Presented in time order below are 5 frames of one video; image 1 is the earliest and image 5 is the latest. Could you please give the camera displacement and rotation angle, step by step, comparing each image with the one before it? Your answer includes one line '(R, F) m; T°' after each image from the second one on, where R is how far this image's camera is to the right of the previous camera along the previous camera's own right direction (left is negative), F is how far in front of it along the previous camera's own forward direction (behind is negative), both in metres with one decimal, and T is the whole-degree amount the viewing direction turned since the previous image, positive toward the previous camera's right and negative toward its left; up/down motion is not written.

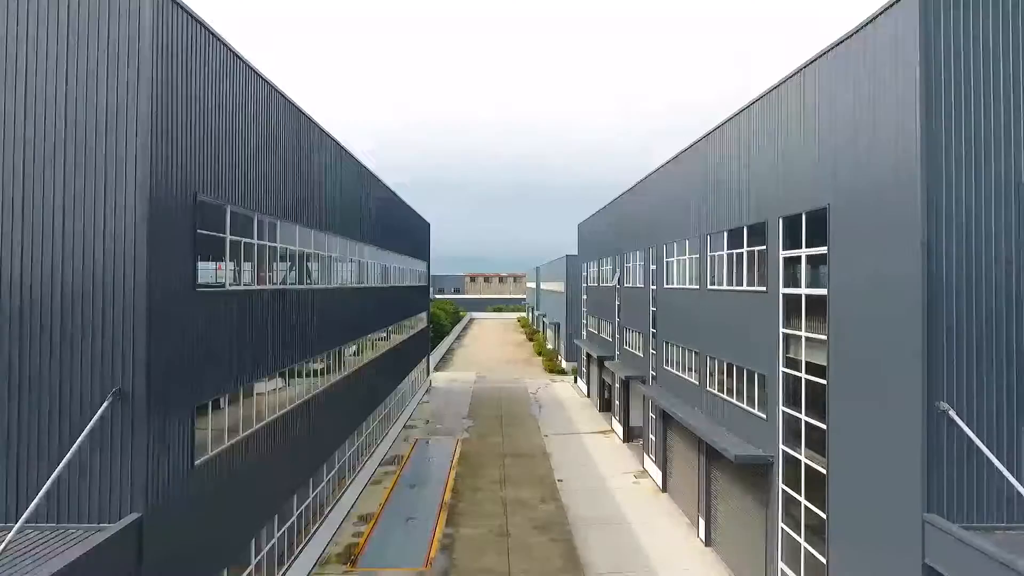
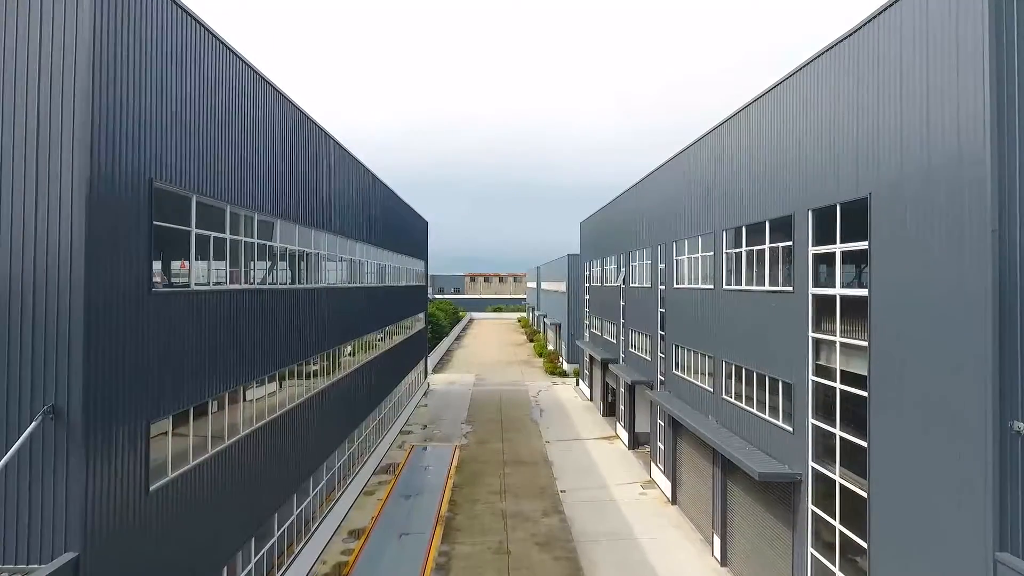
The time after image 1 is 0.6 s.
(0.0, +0.9) m; 0°
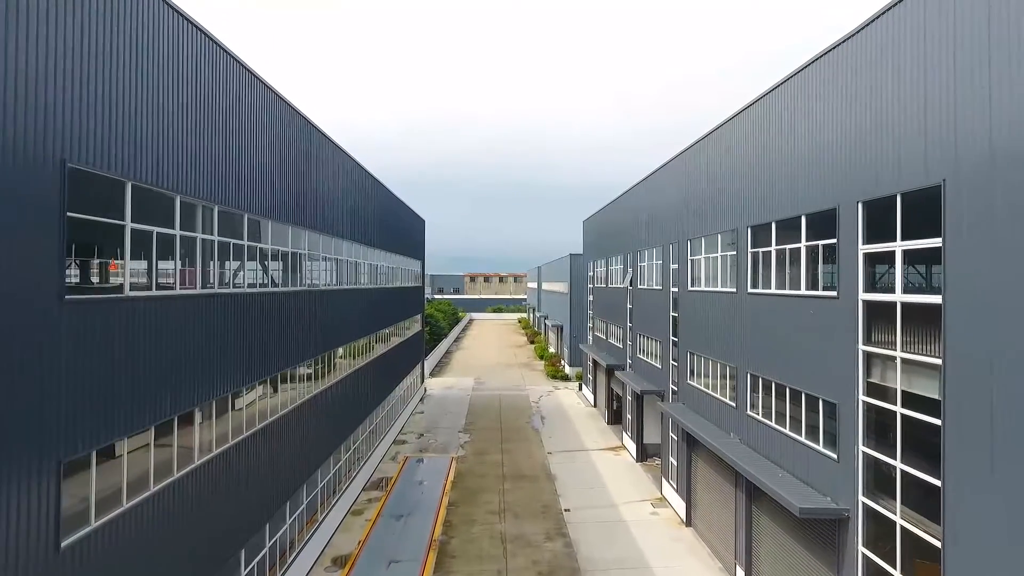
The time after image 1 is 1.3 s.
(0.0, +1.2) m; 0°
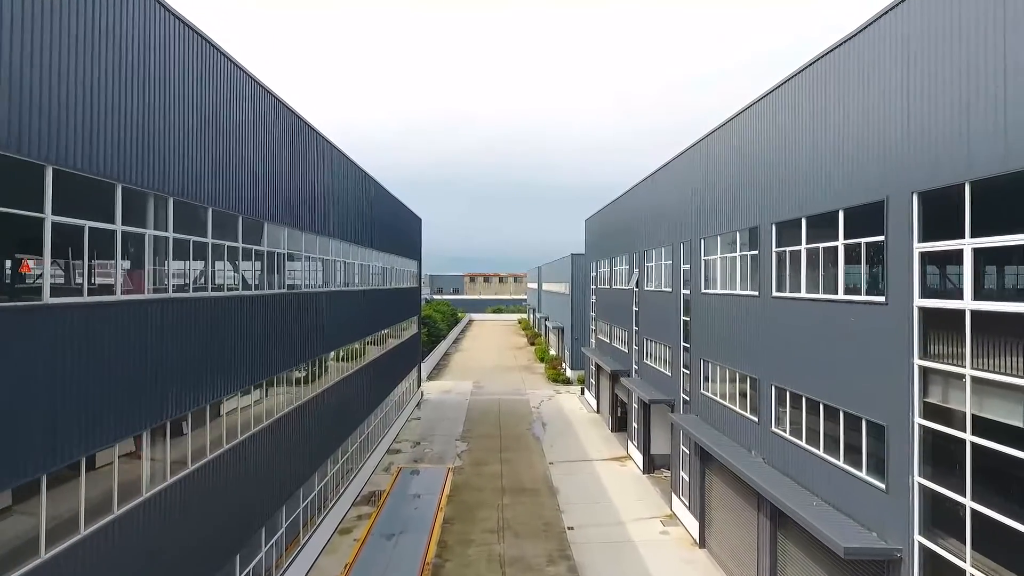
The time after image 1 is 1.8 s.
(0.0, +1.0) m; 0°
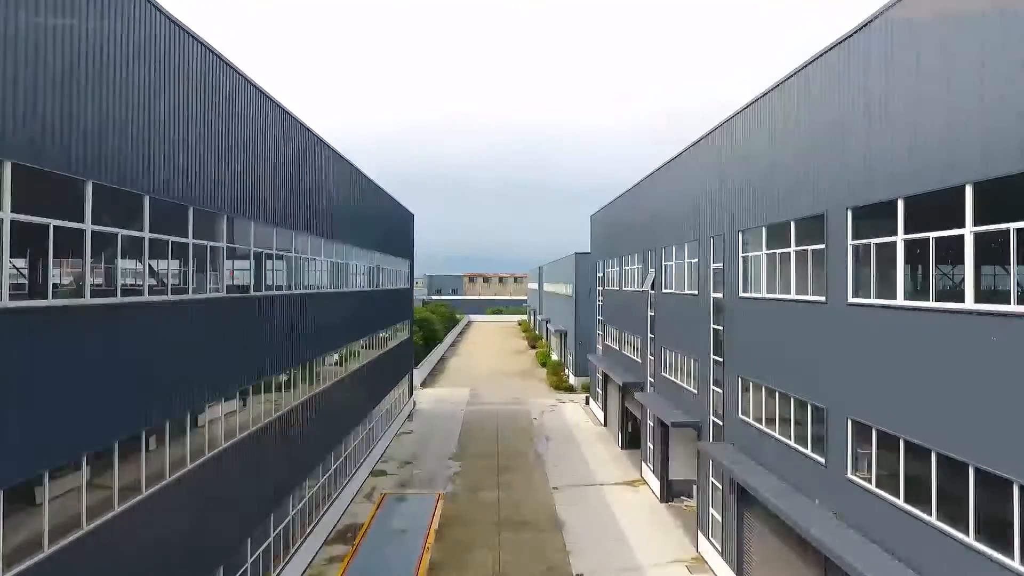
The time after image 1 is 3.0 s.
(0.0, +2.2) m; 0°
